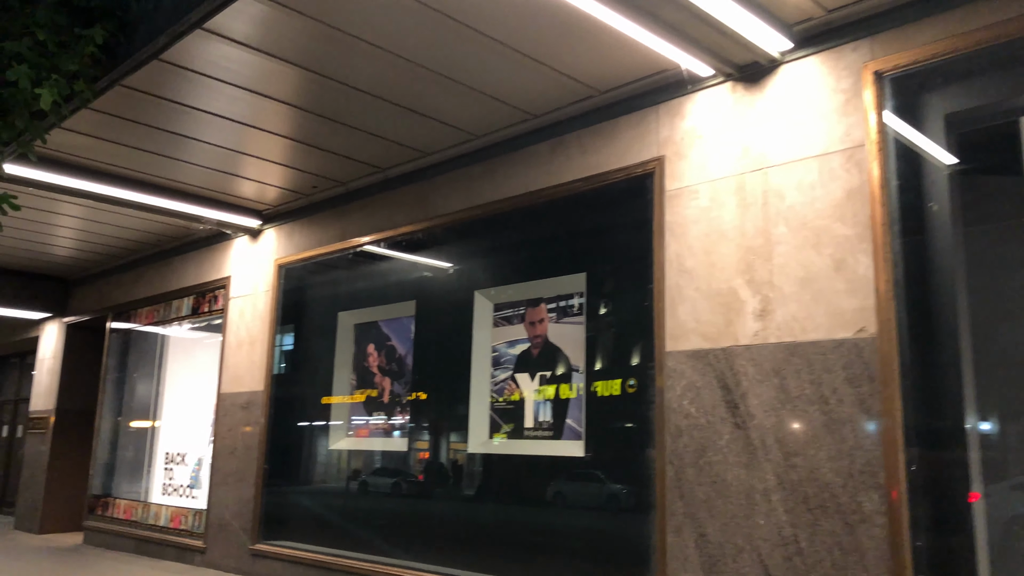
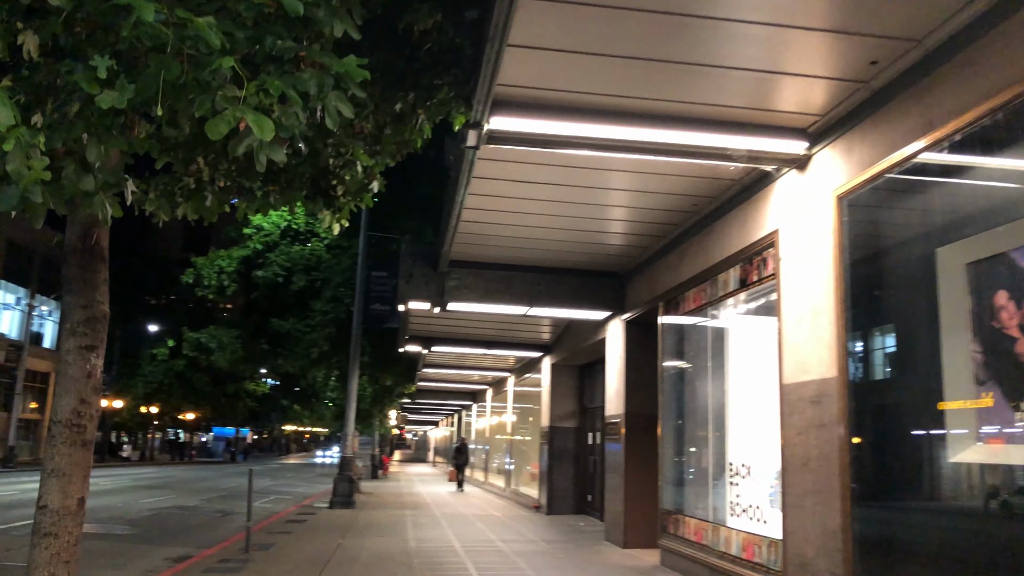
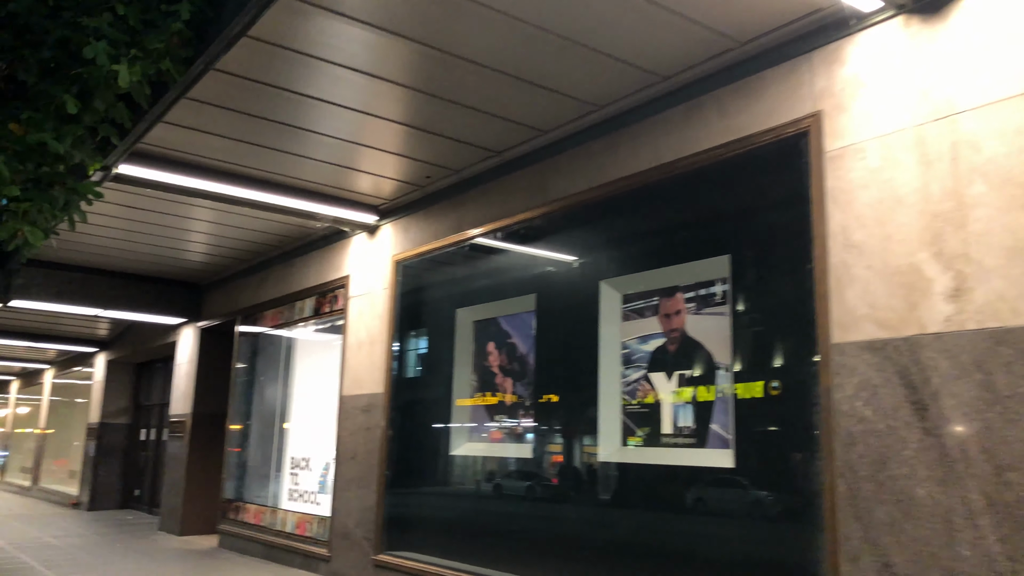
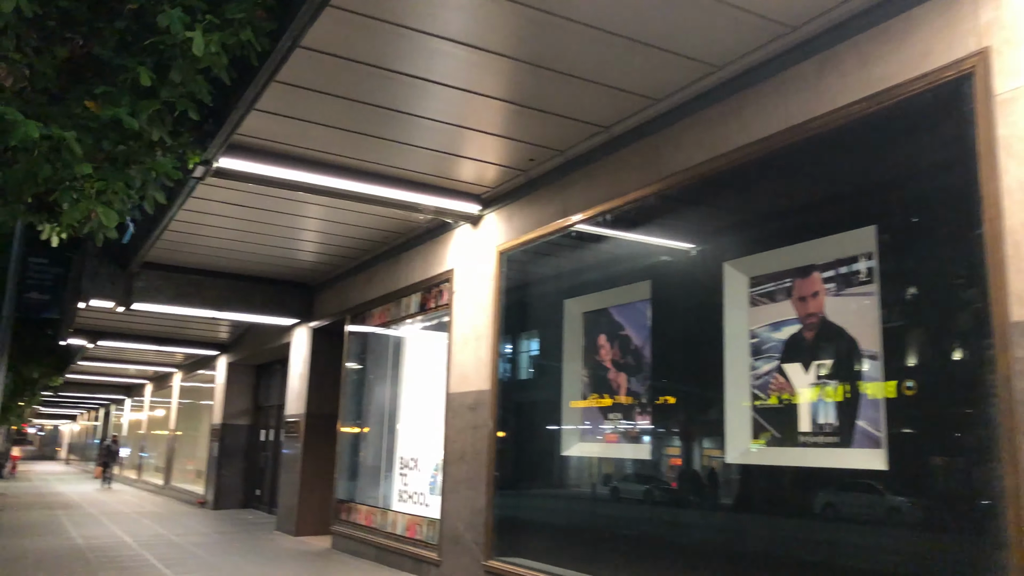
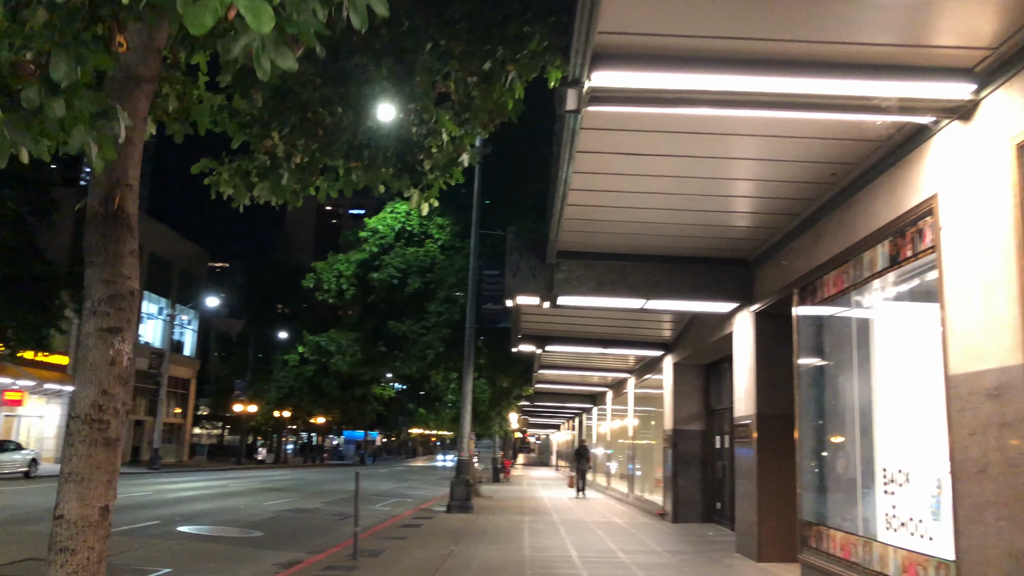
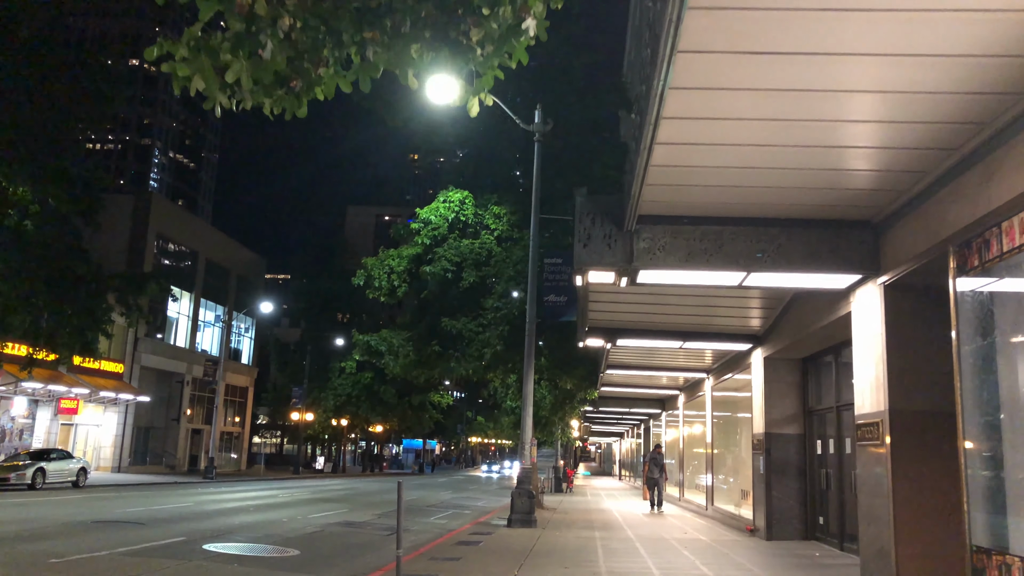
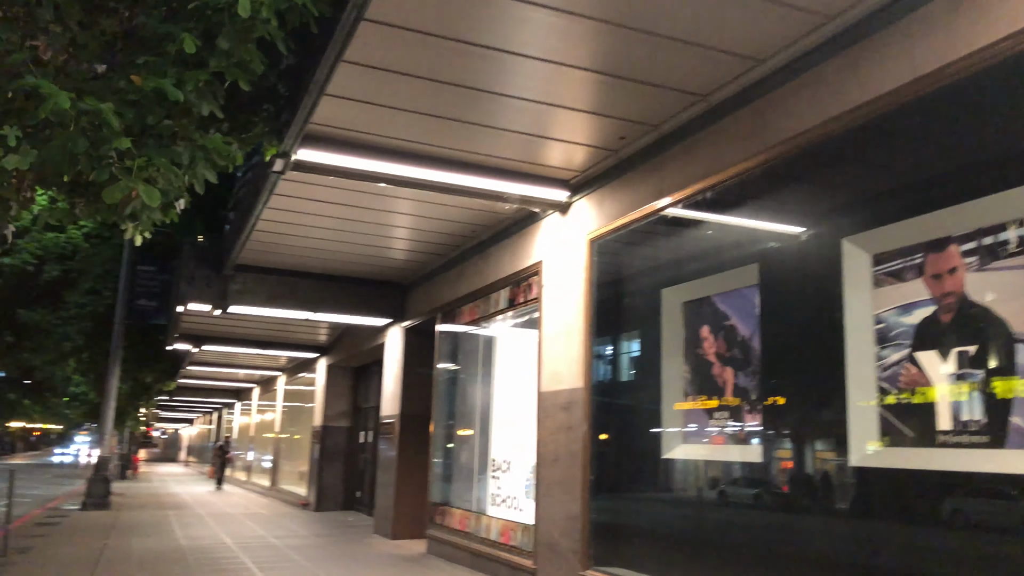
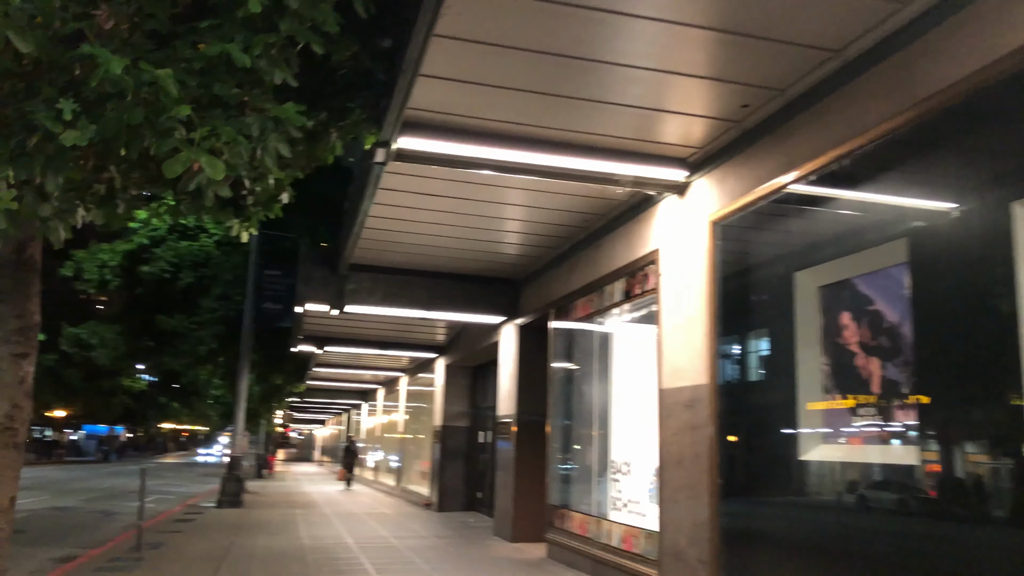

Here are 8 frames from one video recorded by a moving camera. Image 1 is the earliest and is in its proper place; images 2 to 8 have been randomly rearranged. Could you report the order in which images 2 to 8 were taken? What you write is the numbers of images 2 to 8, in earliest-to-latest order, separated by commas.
3, 4, 7, 8, 2, 5, 6
